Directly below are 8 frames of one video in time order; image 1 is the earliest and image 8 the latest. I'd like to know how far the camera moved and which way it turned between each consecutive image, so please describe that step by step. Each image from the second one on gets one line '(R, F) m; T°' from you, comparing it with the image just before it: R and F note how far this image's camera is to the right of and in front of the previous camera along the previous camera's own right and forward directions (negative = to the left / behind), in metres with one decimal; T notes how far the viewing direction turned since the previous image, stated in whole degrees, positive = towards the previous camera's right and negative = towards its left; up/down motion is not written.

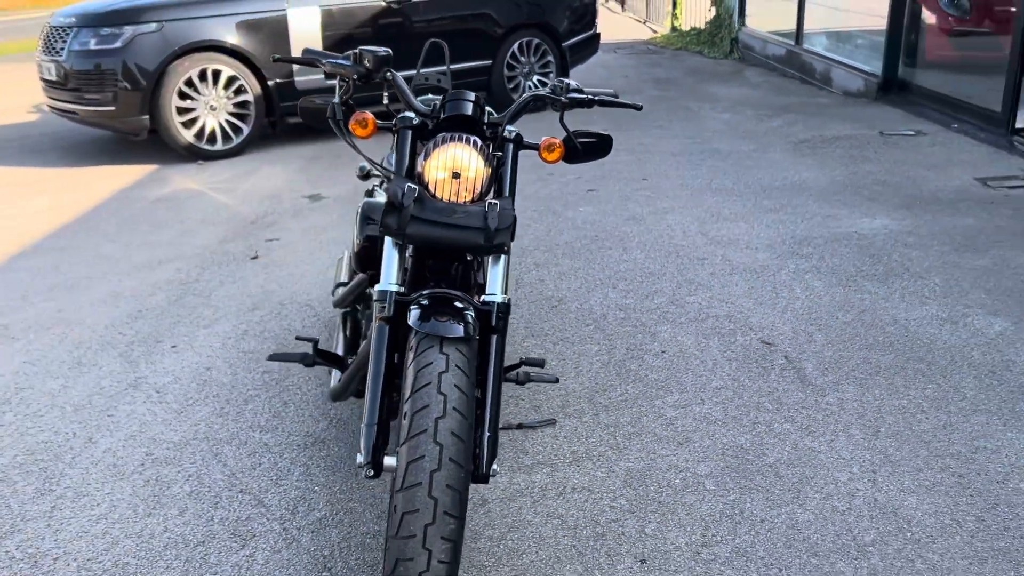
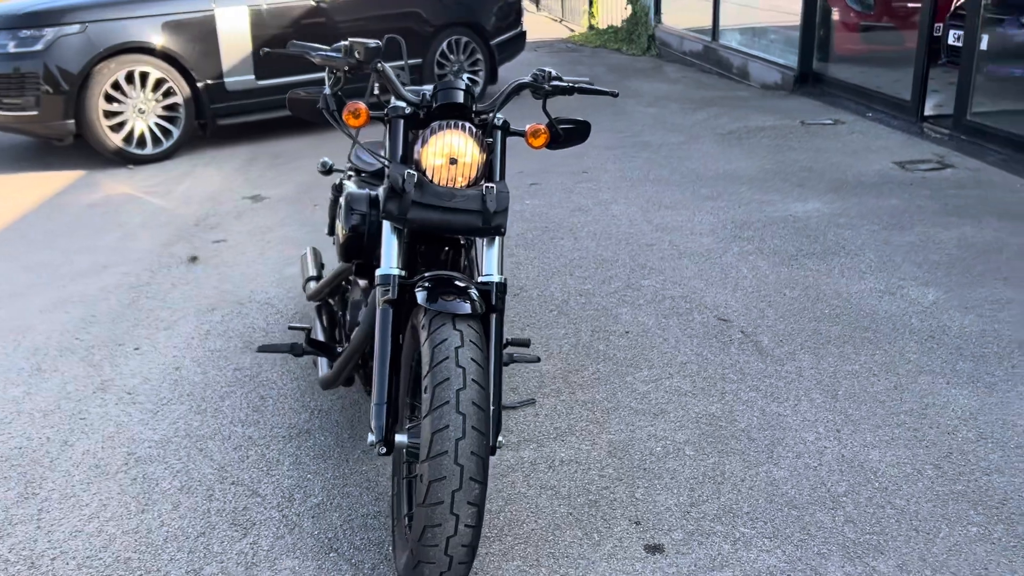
(-0.2, -0.1) m; +5°
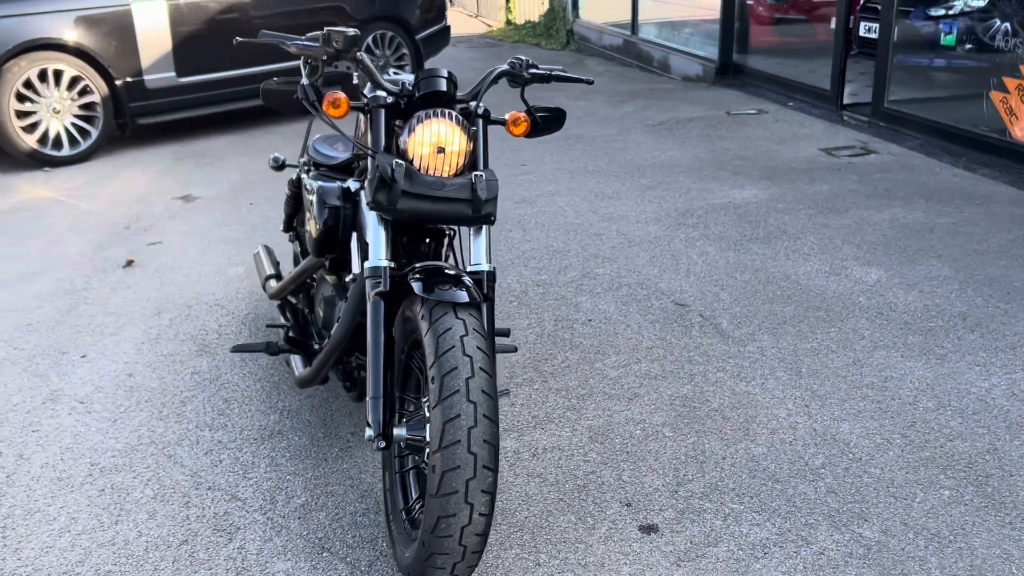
(-0.2, 0.0) m; +5°
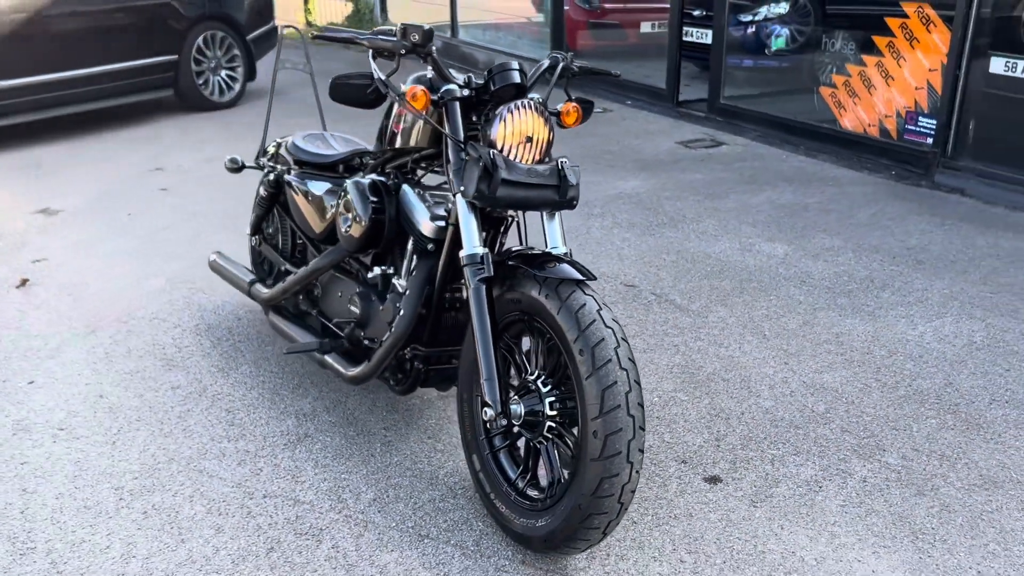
(-0.7, 0.0) m; +14°
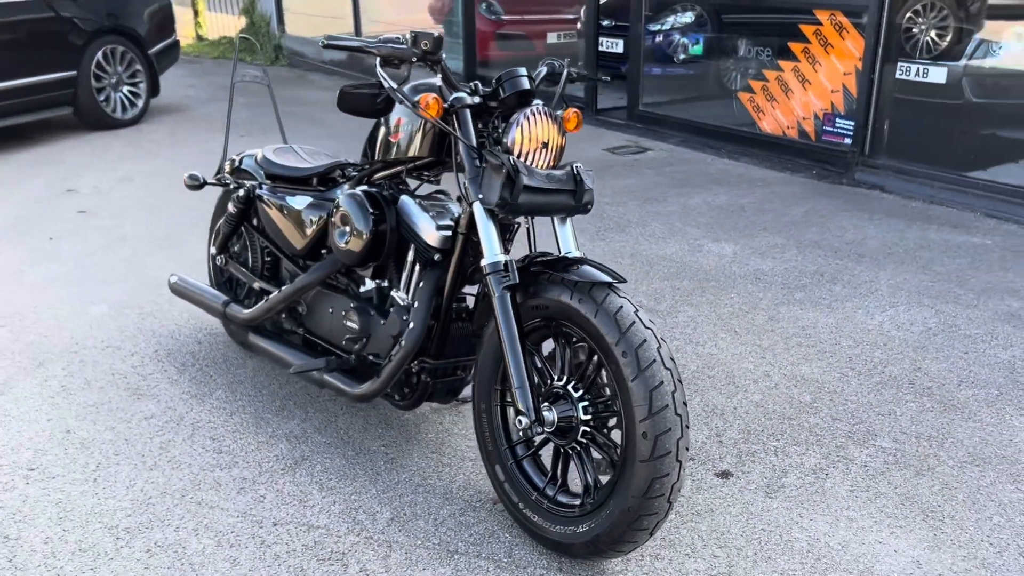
(-0.3, 0.0) m; +7°
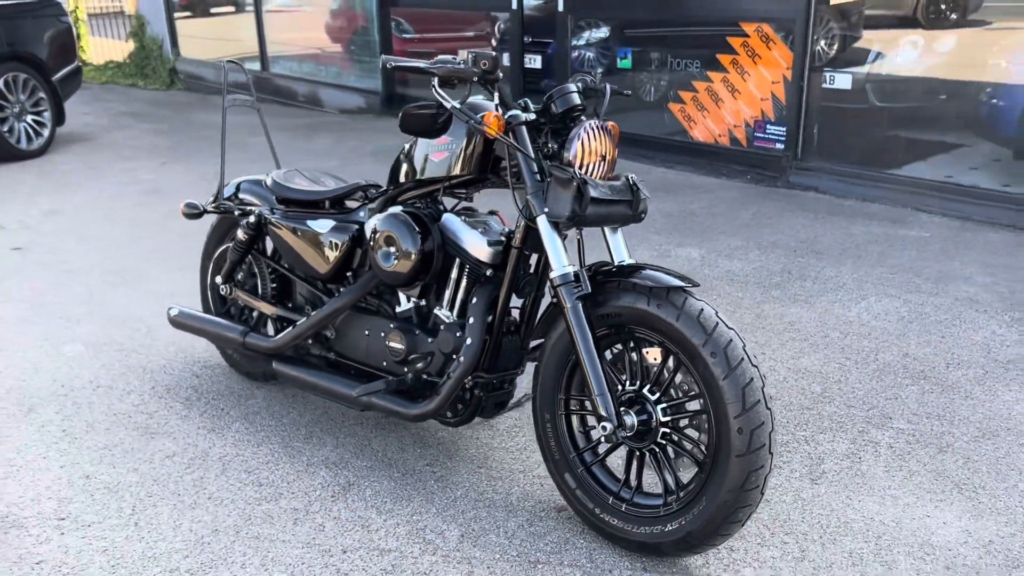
(-0.4, 0.0) m; +7°
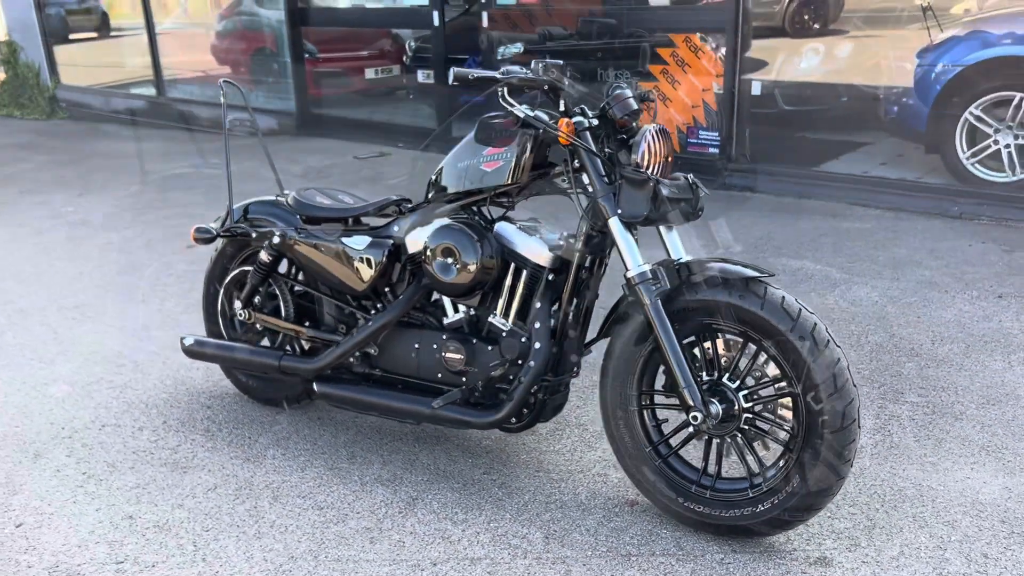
(-0.5, 0.0) m; +8°
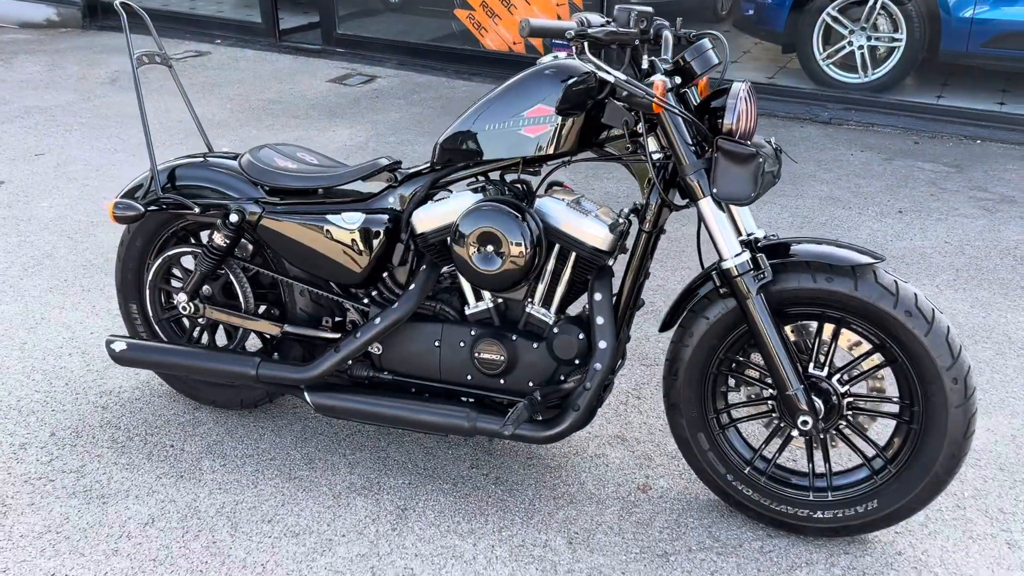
(-0.4, 0.0) m; +4°
